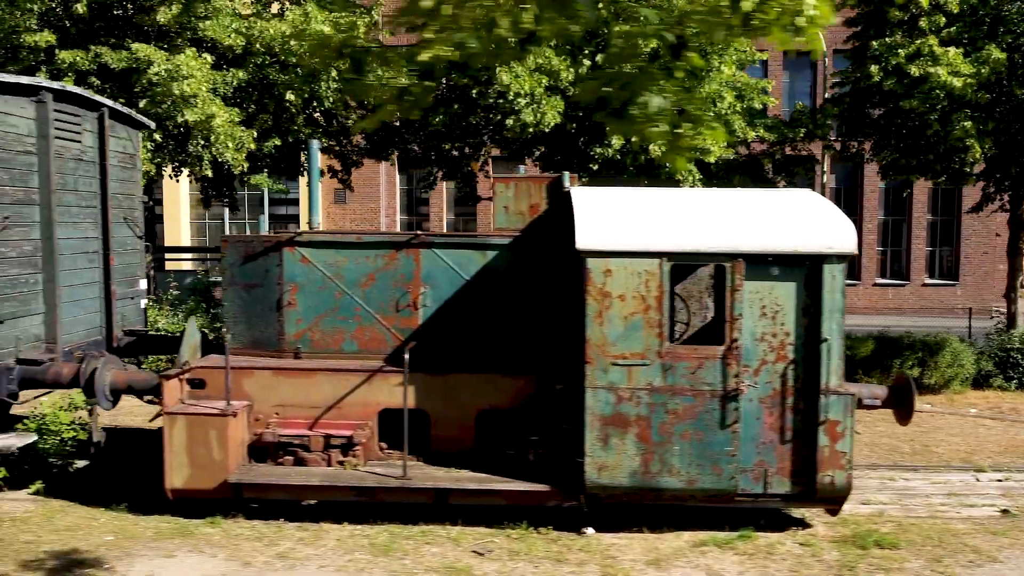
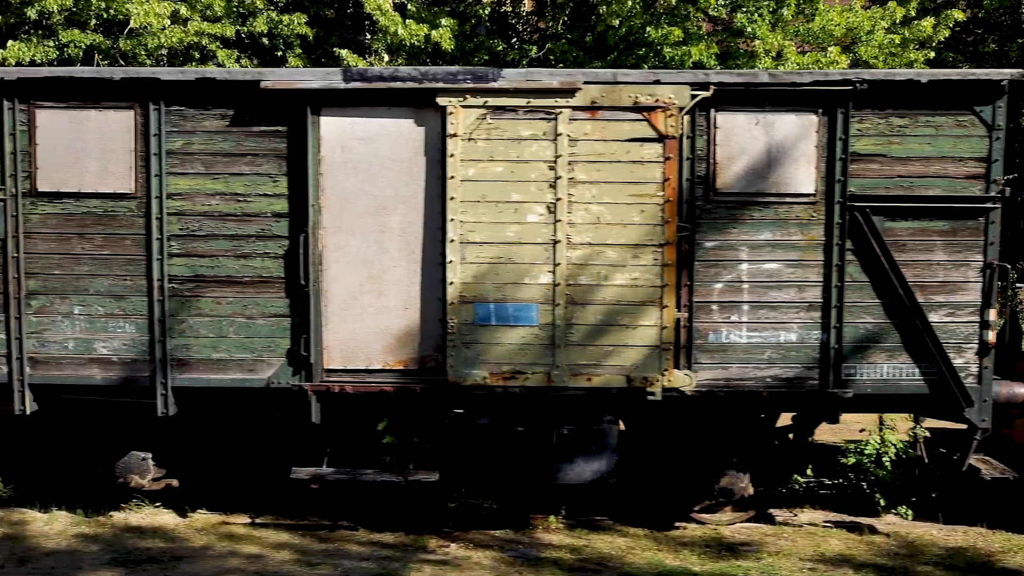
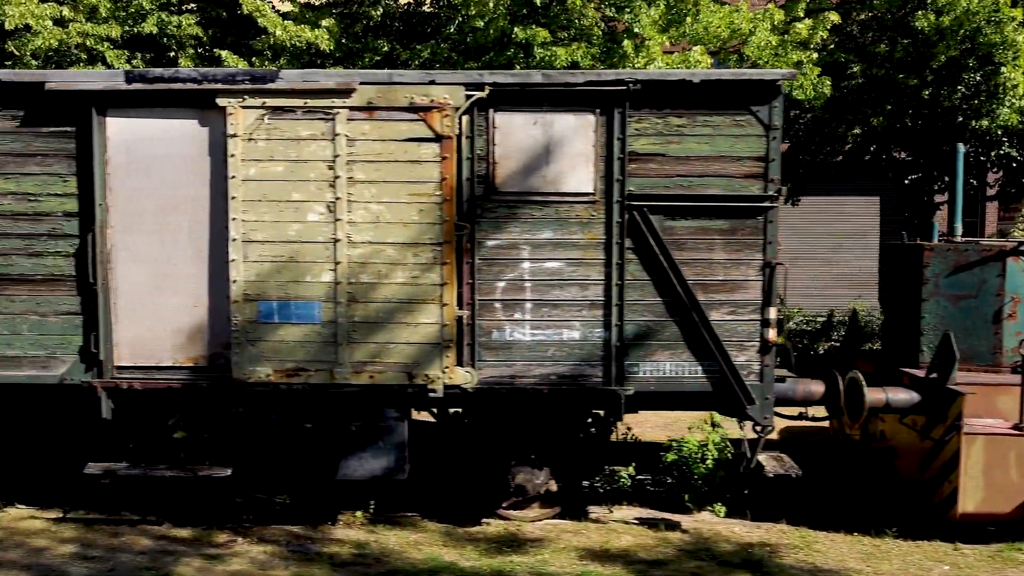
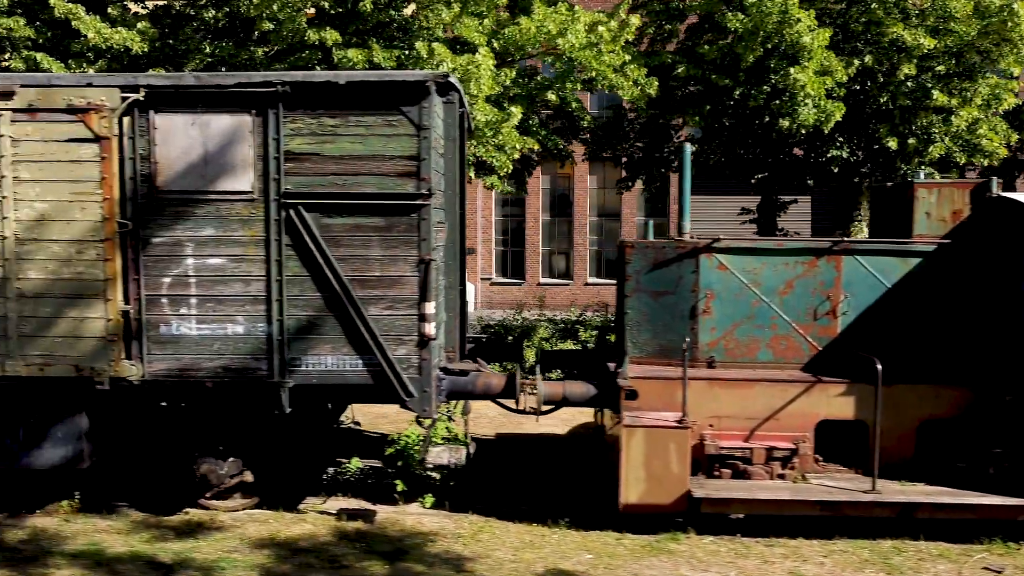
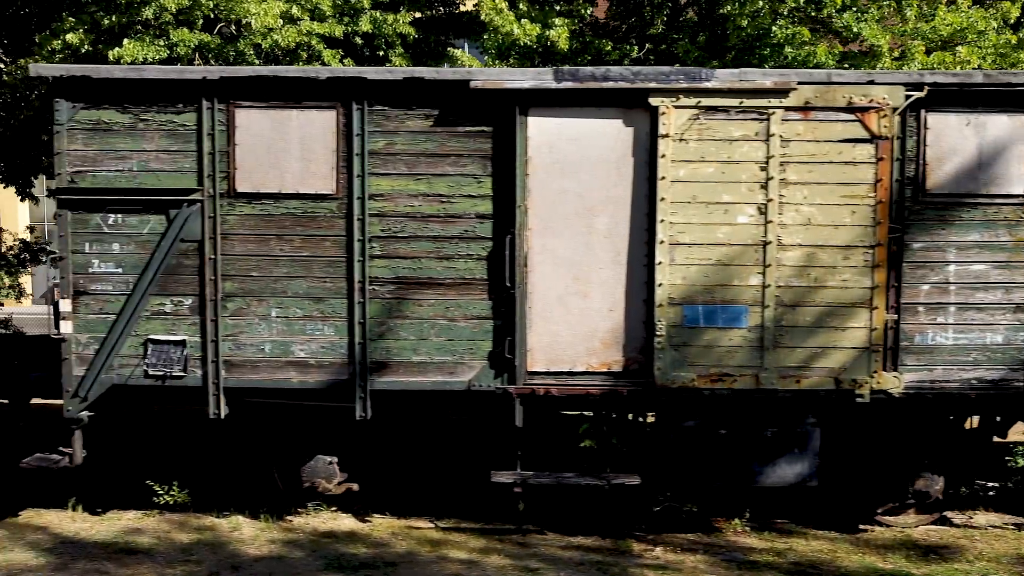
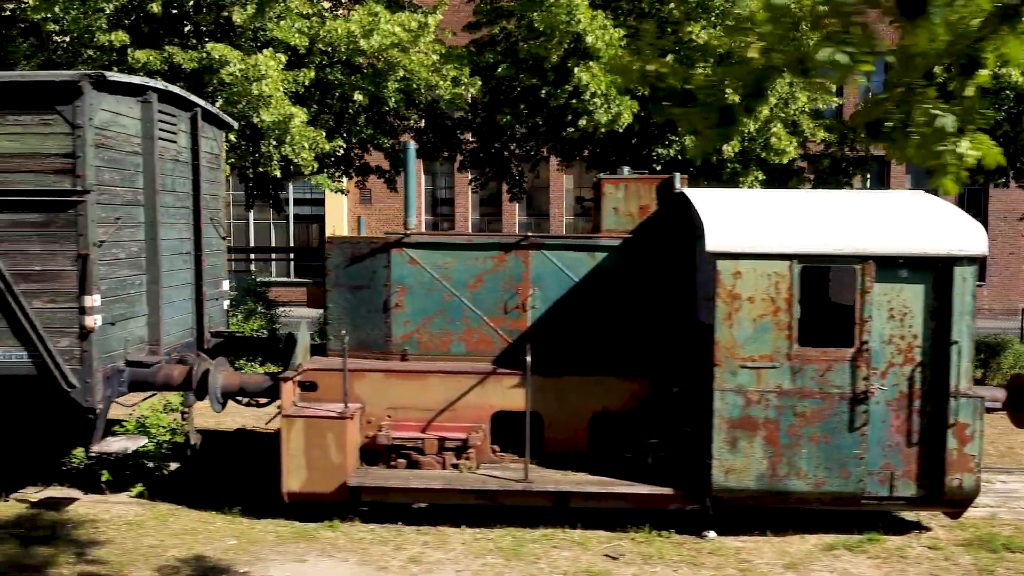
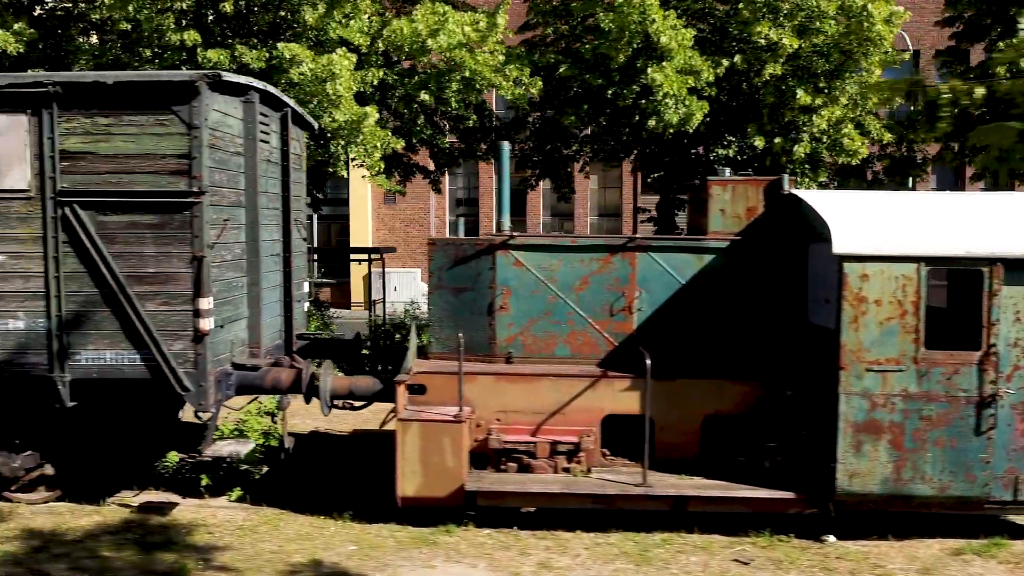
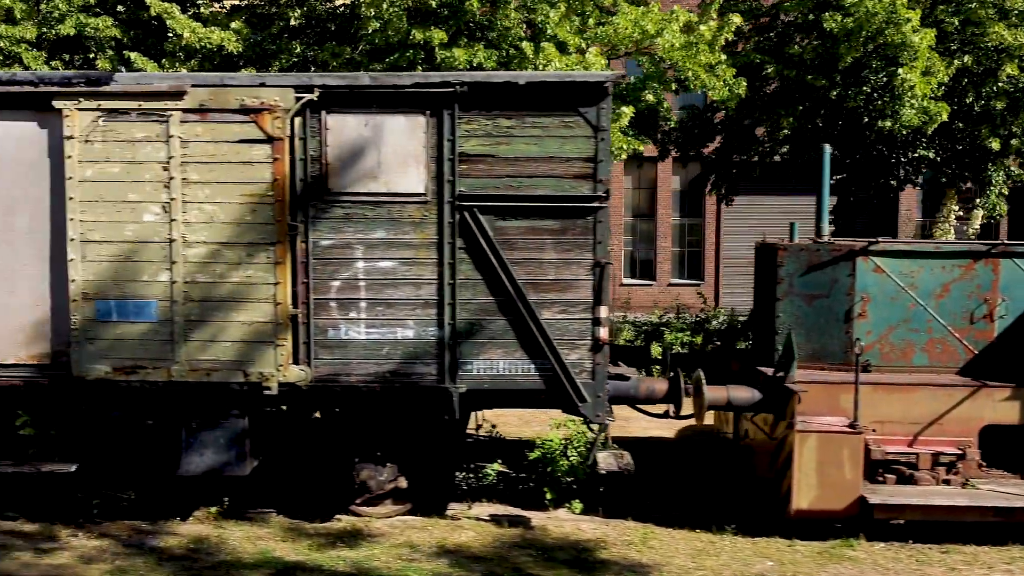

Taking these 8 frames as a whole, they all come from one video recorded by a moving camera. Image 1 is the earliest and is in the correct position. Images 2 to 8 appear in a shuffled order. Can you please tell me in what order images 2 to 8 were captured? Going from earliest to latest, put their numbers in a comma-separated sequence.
6, 7, 4, 8, 3, 2, 5
